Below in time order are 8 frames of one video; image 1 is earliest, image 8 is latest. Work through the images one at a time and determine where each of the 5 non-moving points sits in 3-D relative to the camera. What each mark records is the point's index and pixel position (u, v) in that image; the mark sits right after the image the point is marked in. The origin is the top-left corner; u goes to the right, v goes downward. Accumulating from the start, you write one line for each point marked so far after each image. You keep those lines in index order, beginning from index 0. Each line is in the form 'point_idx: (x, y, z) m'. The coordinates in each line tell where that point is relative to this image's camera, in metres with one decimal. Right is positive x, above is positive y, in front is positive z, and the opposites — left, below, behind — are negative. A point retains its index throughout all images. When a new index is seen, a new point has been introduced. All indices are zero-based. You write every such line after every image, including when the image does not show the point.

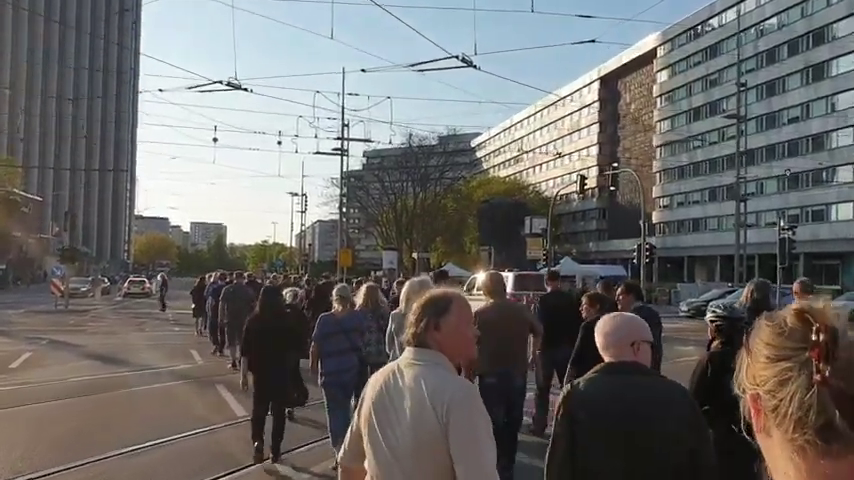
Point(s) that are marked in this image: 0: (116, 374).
0: (-4.3, -1.9, +13.3) m
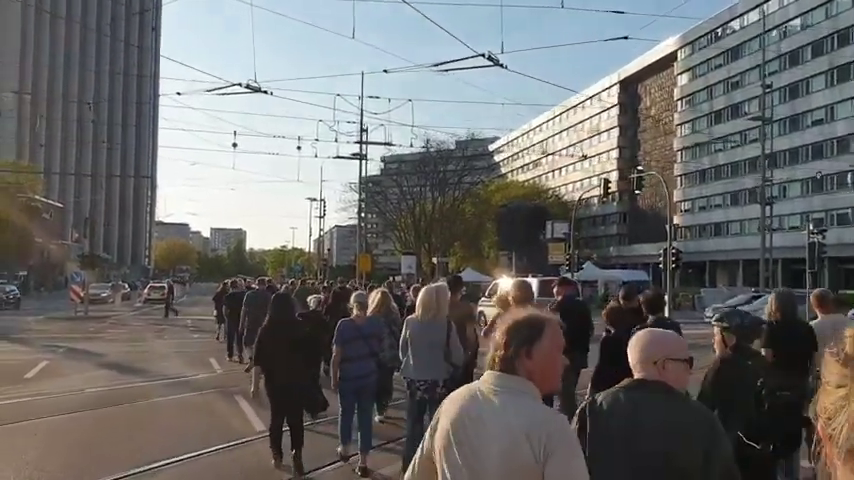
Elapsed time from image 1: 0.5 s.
0: (-4.0, -1.9, +13.0) m
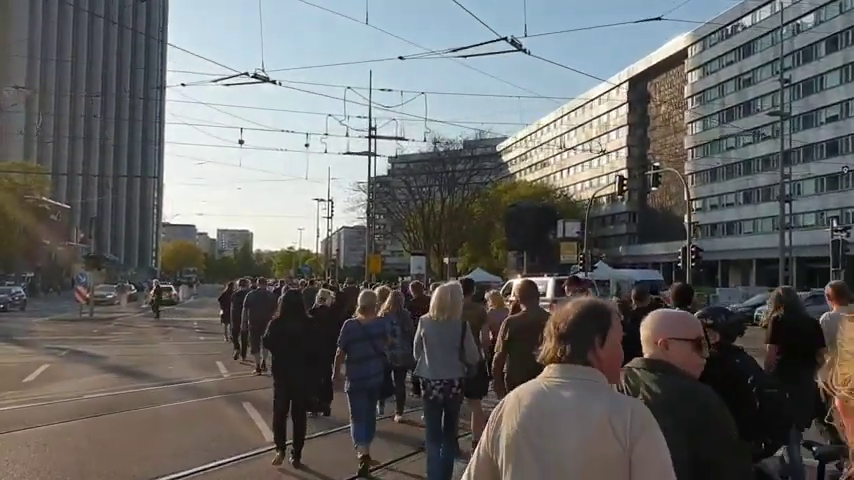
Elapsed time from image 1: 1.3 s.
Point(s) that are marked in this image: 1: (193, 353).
0: (-3.7, -1.9, +12.3) m
1: (-4.4, -2.1, +17.9) m
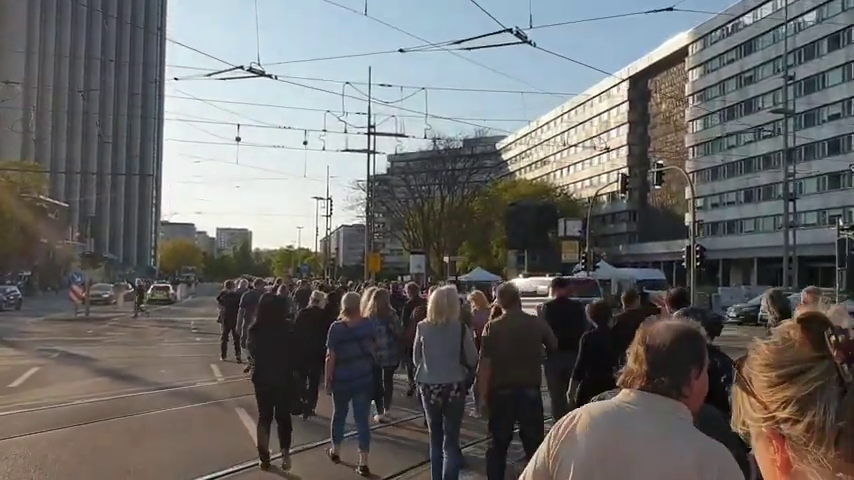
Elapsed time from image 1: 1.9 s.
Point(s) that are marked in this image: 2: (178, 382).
0: (-3.7, -1.9, +11.9) m
1: (-4.4, -2.1, +17.5) m
2: (-3.4, -1.9, +13.0) m
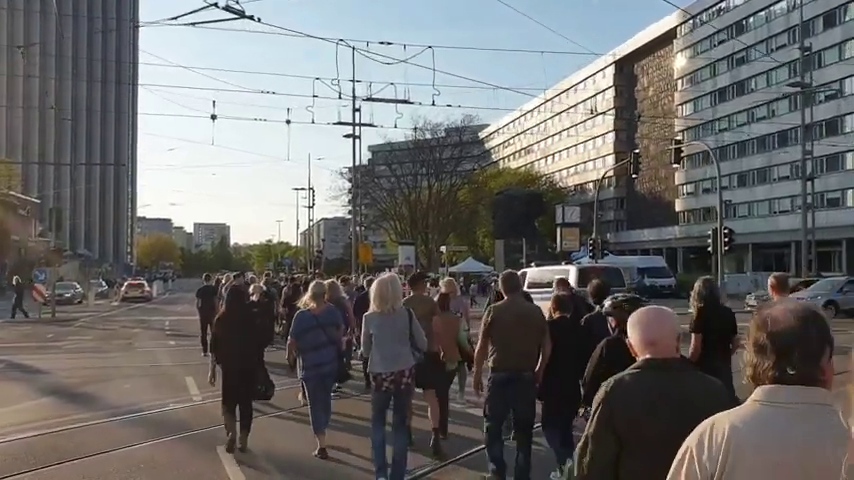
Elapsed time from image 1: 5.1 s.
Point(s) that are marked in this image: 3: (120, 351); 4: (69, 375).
0: (-3.4, -1.8, +9.4) m
1: (-4.2, -1.9, +15.0) m
2: (-3.1, -1.8, +10.5) m
3: (-5.6, -2.1, +17.7) m
4: (-4.8, -1.8, +12.8) m
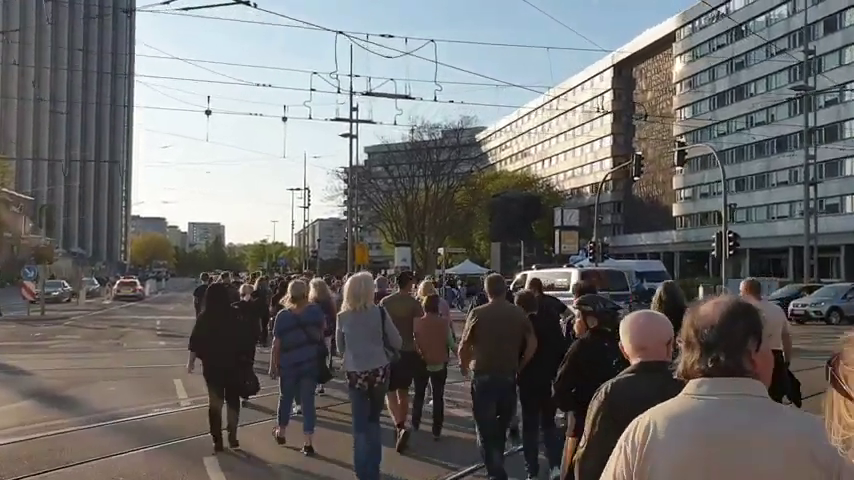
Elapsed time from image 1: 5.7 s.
0: (-3.4, -1.7, +8.9) m
1: (-4.2, -1.9, +14.4) m
2: (-3.1, -1.7, +9.9) m
3: (-5.6, -2.0, +17.2) m
4: (-4.8, -1.7, +12.2) m
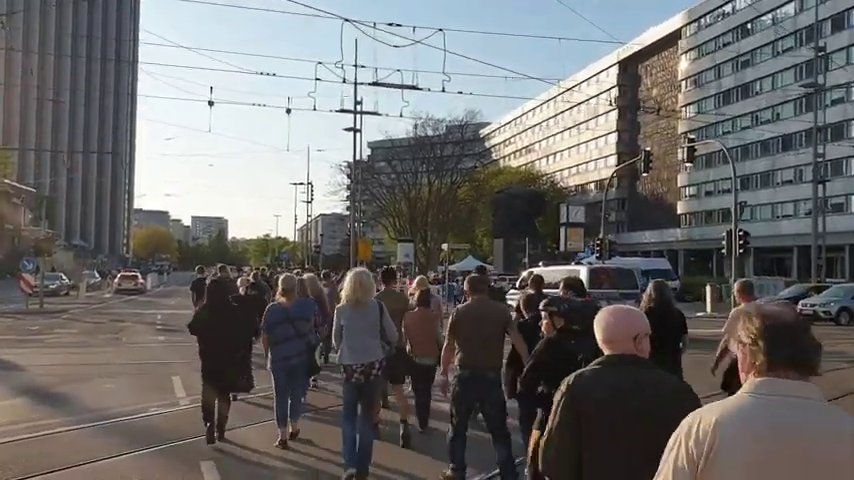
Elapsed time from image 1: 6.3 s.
0: (-3.3, -1.6, +8.5) m
1: (-4.1, -1.8, +14.1) m
2: (-3.1, -1.7, +9.6) m
3: (-5.6, -1.9, +16.8) m
4: (-4.7, -1.6, +11.9) m
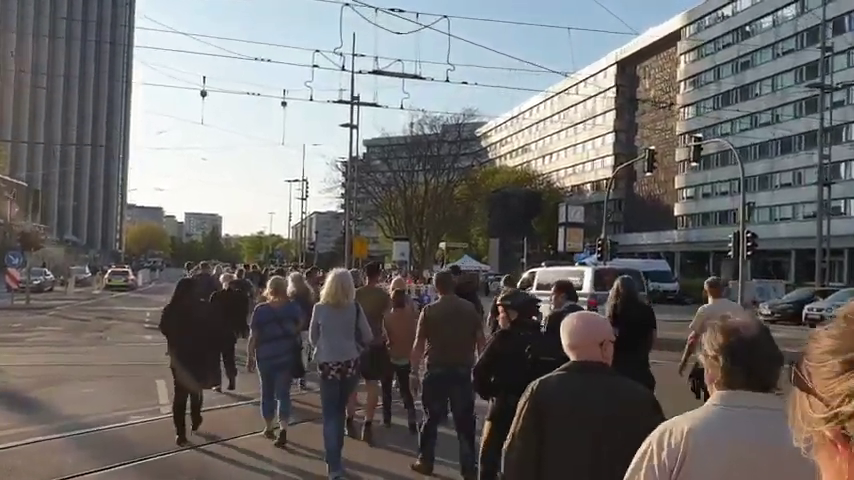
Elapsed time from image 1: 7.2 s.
0: (-3.3, -1.6, +7.8) m
1: (-4.1, -1.7, +13.4) m
2: (-3.0, -1.6, +8.9) m
3: (-5.6, -1.8, +16.1) m
4: (-4.7, -1.6, +11.2) m
